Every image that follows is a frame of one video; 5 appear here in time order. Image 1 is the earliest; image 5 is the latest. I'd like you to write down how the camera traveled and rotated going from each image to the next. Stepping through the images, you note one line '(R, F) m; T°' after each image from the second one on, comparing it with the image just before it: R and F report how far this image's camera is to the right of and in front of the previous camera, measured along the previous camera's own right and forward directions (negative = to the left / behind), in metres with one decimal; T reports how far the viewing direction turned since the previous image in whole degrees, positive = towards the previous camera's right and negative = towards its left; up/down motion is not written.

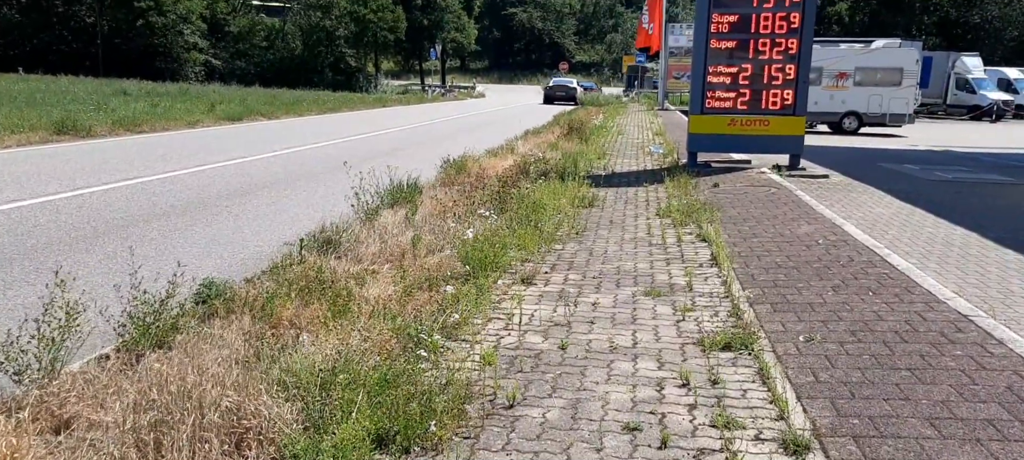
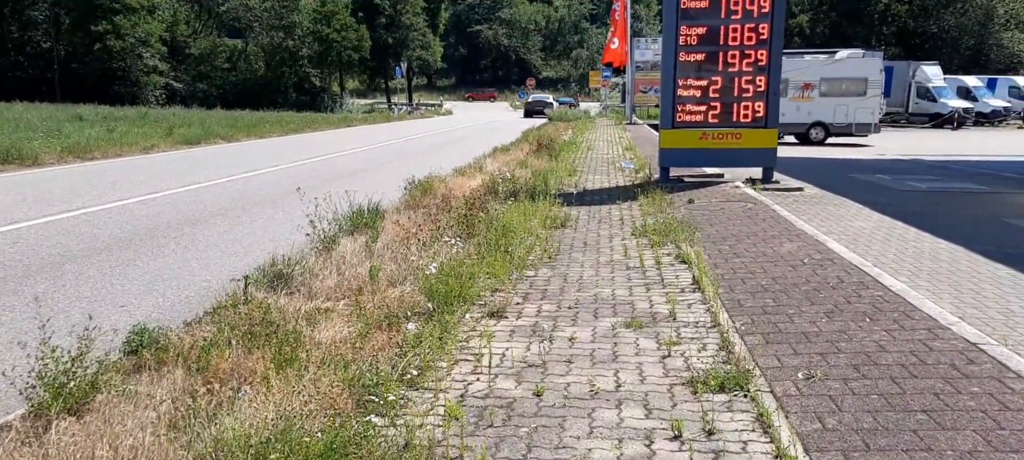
(0.0, +0.5) m; +2°
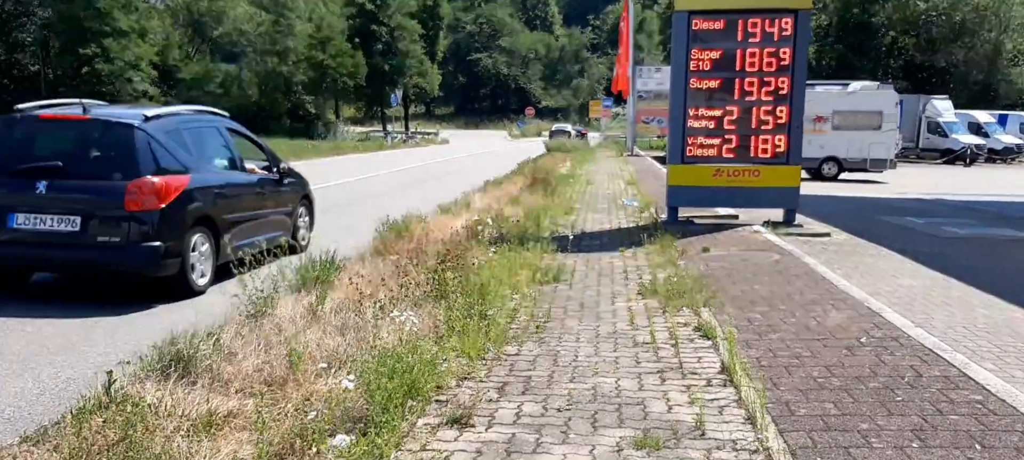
(+0.1, +1.6) m; 0°
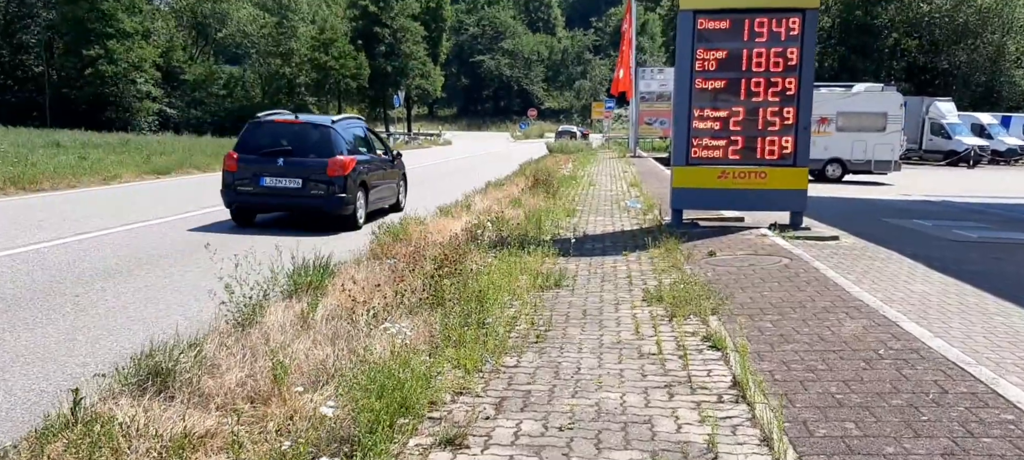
(0.0, +0.3) m; 0°
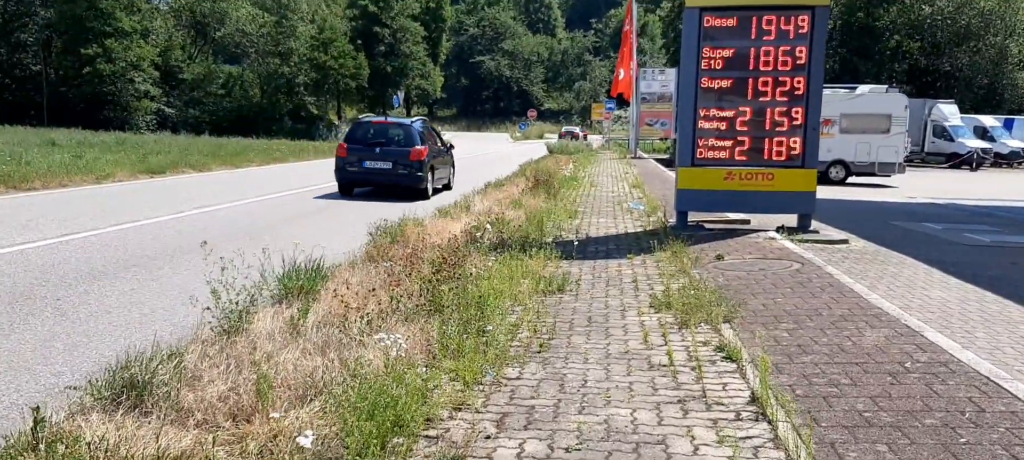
(0.0, +0.4) m; 0°
